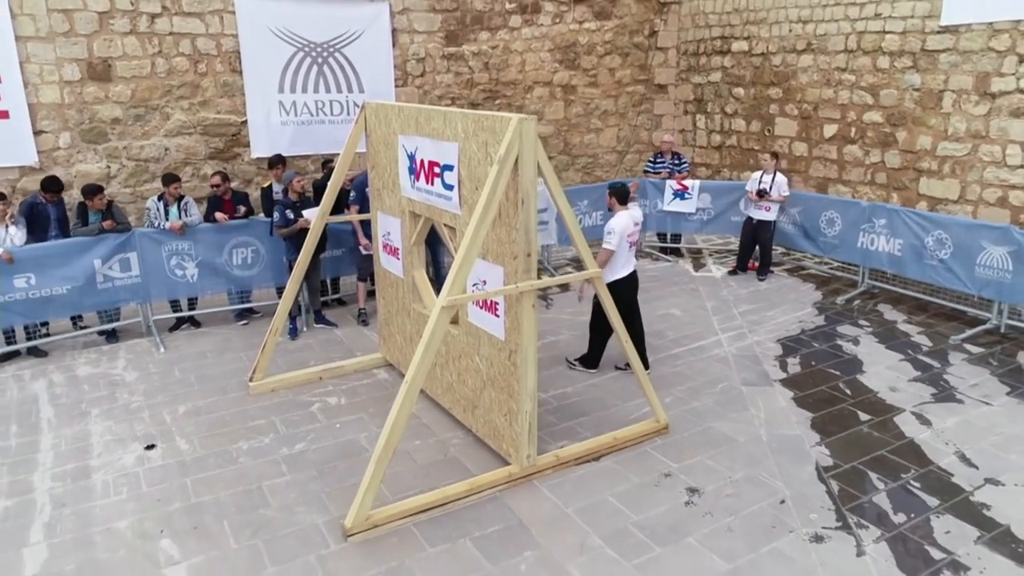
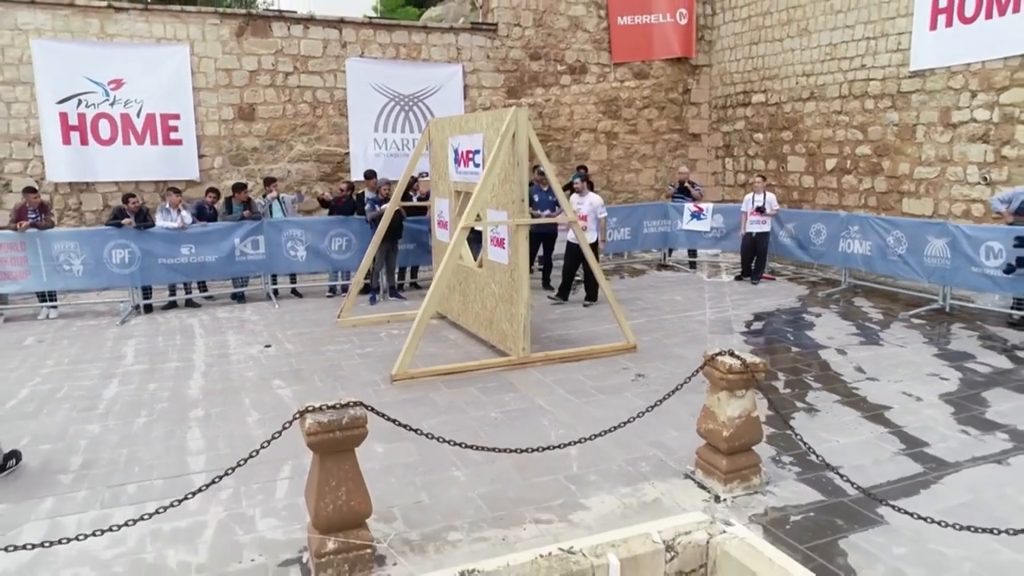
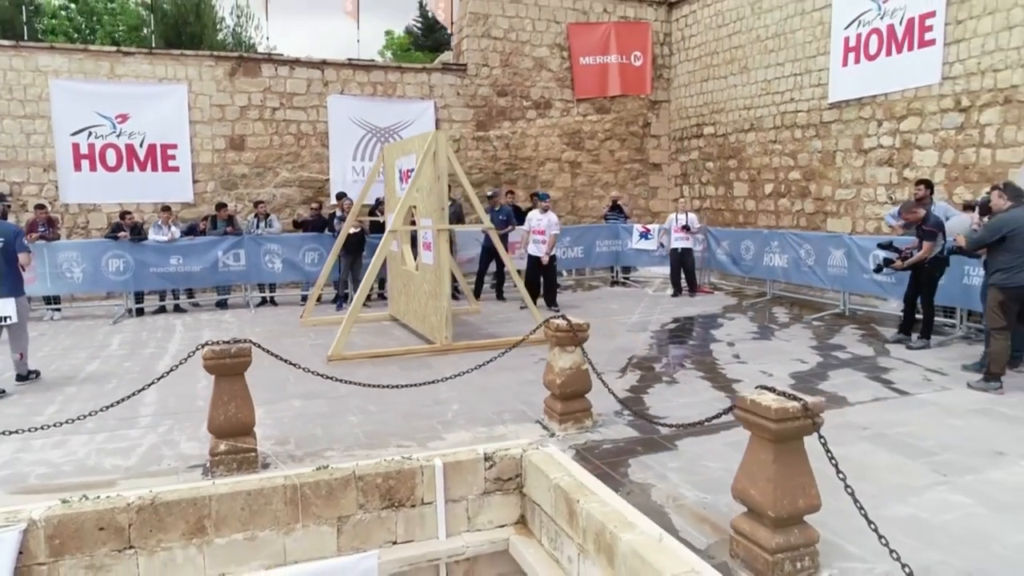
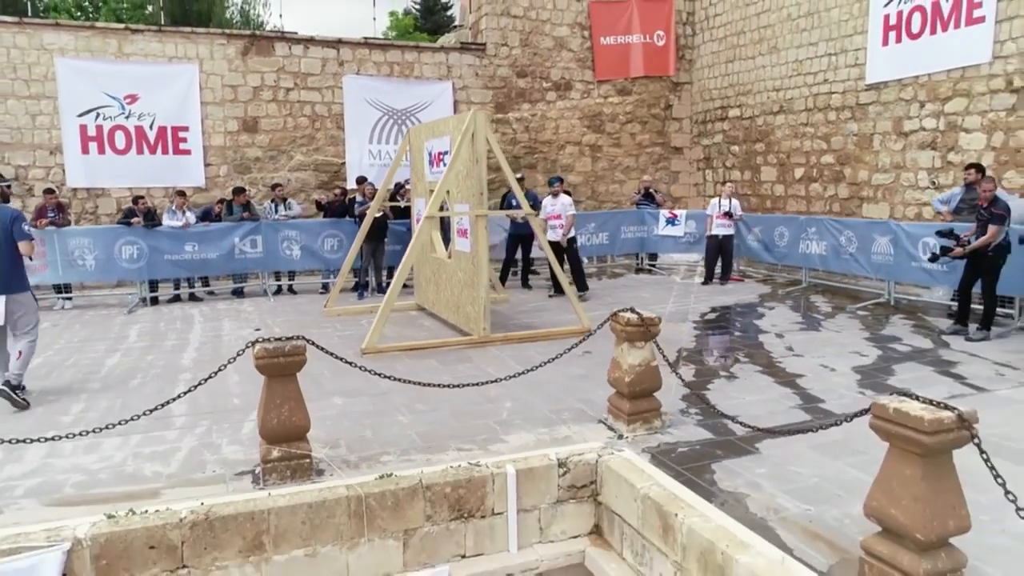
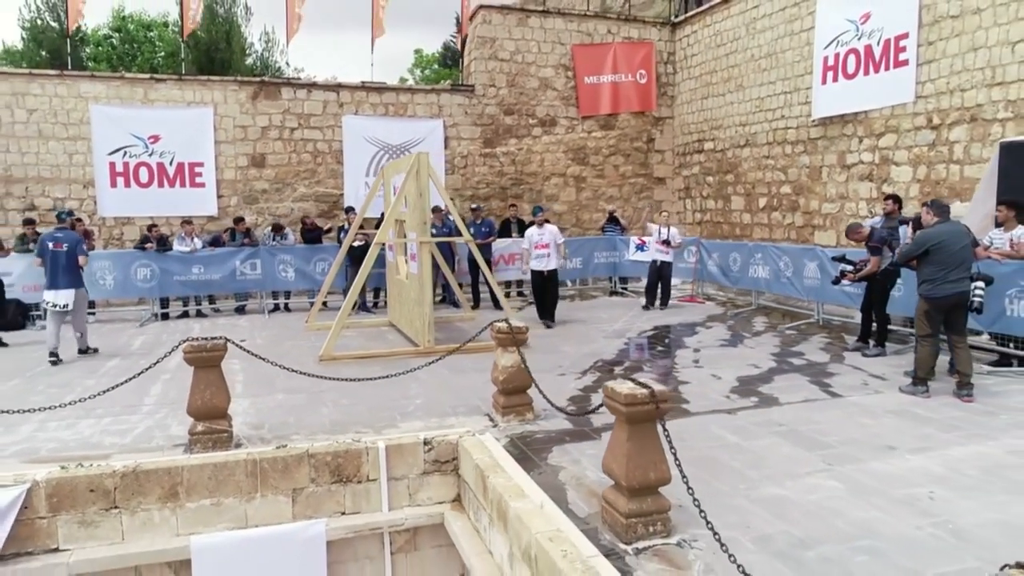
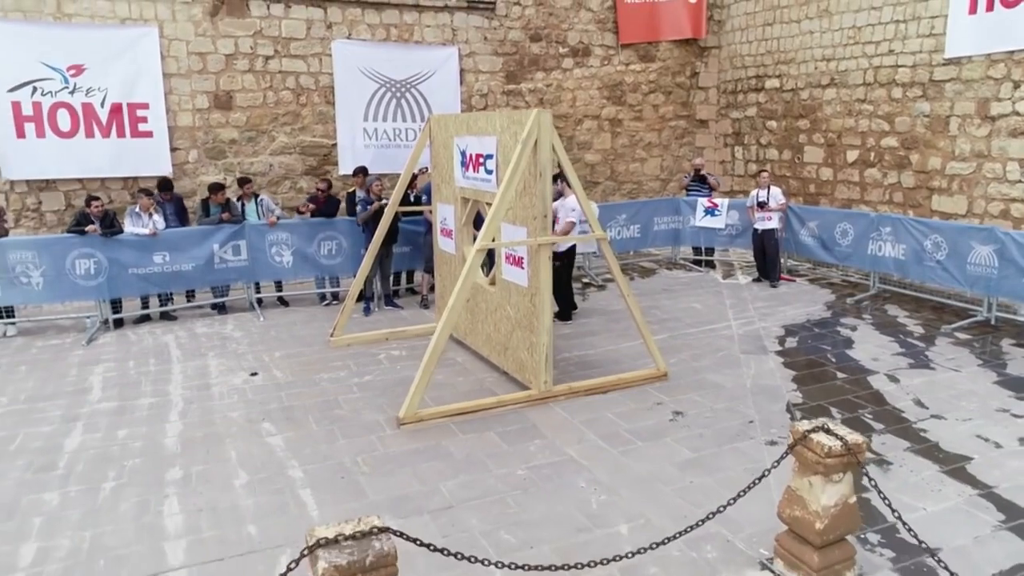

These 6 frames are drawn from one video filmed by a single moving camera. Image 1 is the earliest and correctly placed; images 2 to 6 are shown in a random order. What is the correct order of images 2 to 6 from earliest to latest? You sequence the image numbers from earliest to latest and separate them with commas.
6, 2, 4, 3, 5
